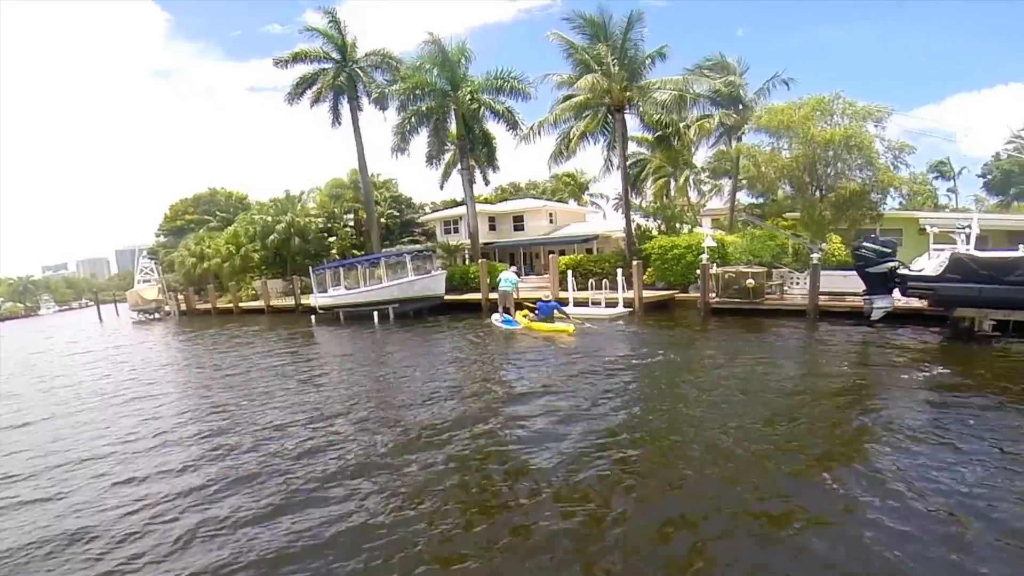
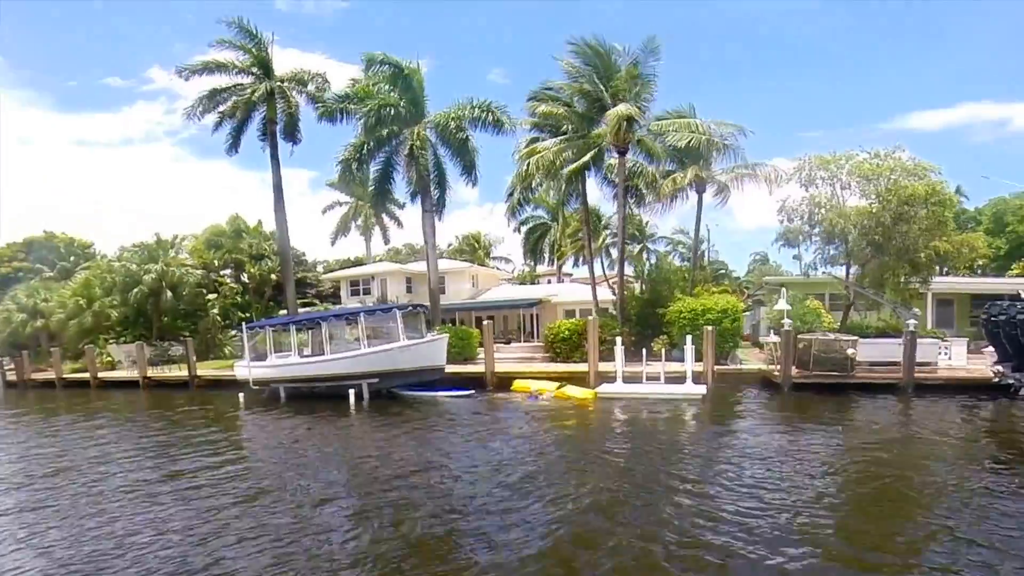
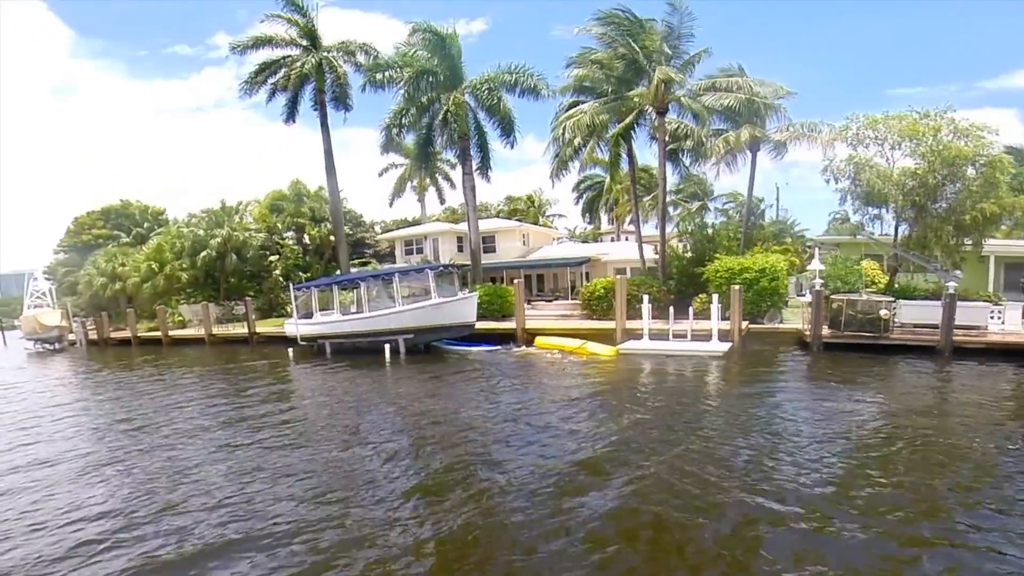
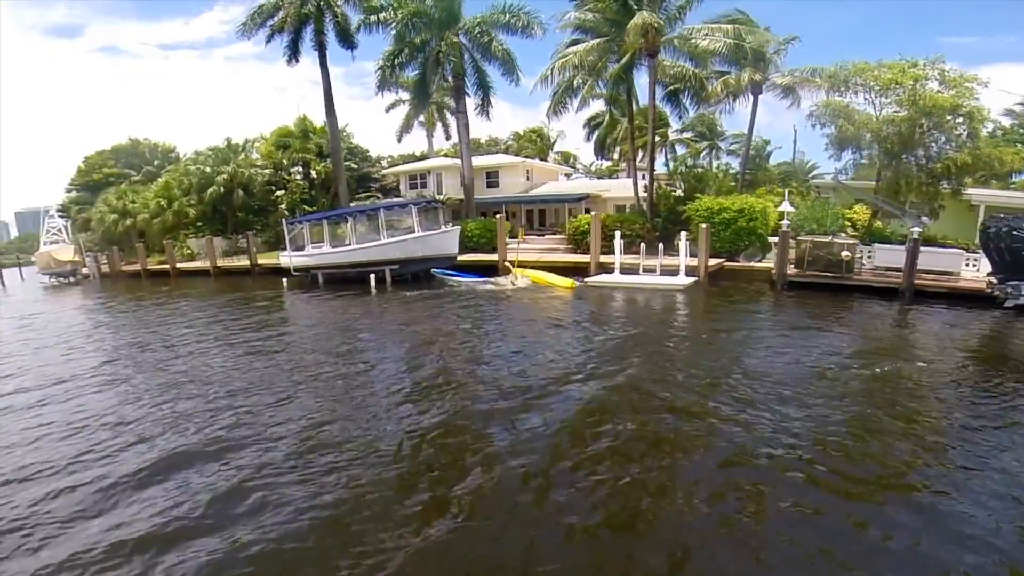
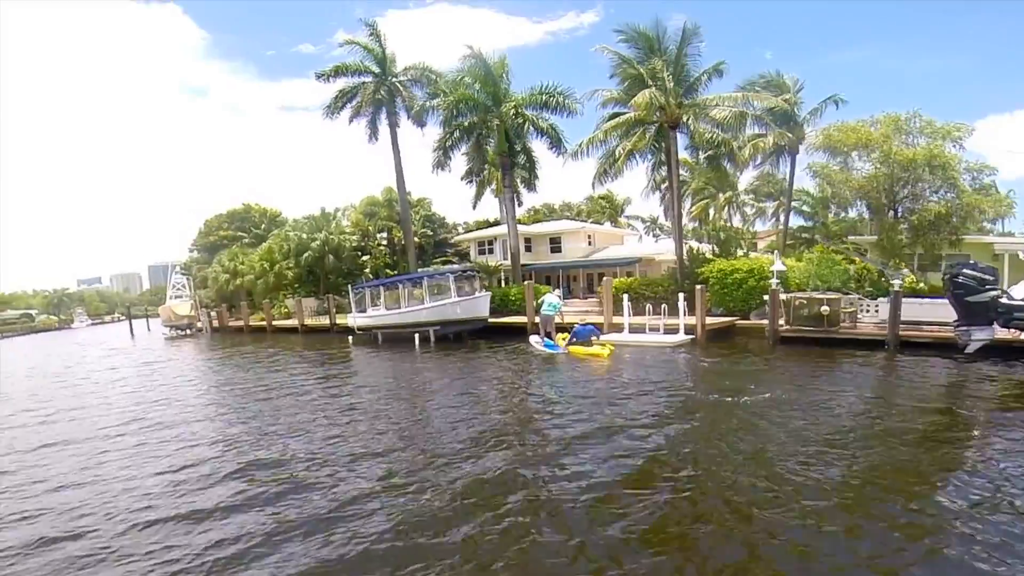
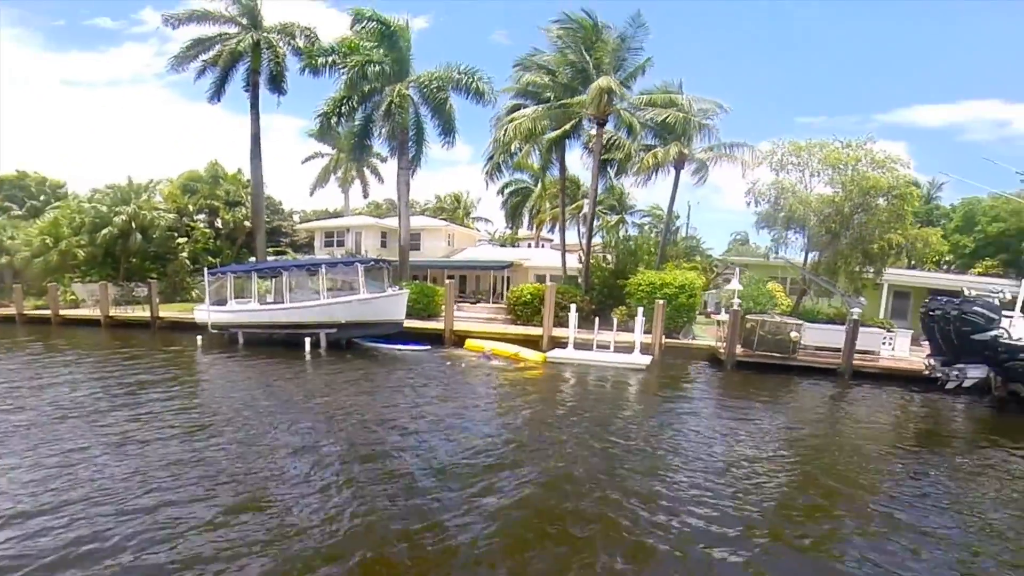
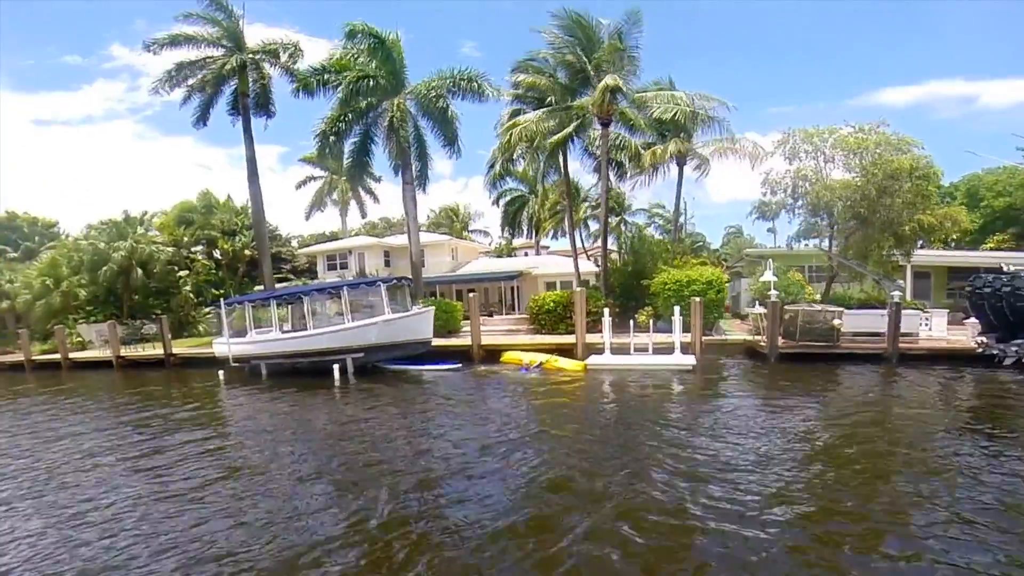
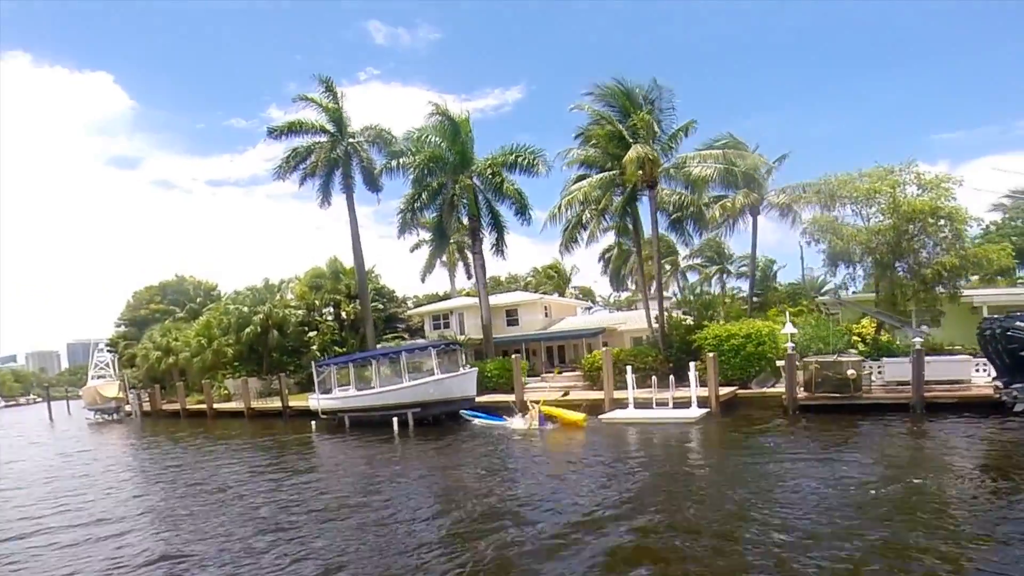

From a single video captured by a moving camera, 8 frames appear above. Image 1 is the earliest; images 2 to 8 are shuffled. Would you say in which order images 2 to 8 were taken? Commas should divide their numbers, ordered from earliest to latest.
5, 8, 4, 3, 6, 2, 7
